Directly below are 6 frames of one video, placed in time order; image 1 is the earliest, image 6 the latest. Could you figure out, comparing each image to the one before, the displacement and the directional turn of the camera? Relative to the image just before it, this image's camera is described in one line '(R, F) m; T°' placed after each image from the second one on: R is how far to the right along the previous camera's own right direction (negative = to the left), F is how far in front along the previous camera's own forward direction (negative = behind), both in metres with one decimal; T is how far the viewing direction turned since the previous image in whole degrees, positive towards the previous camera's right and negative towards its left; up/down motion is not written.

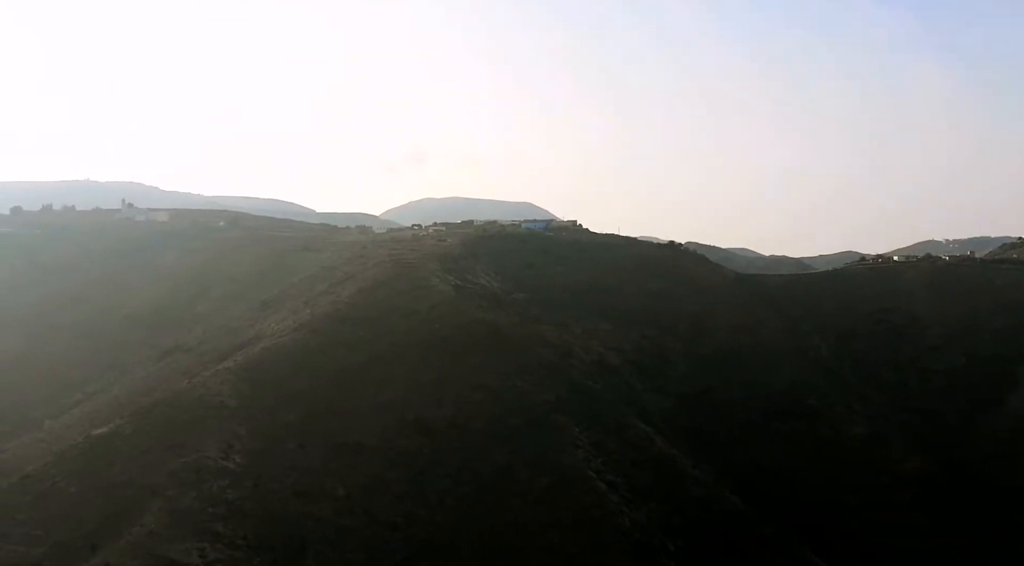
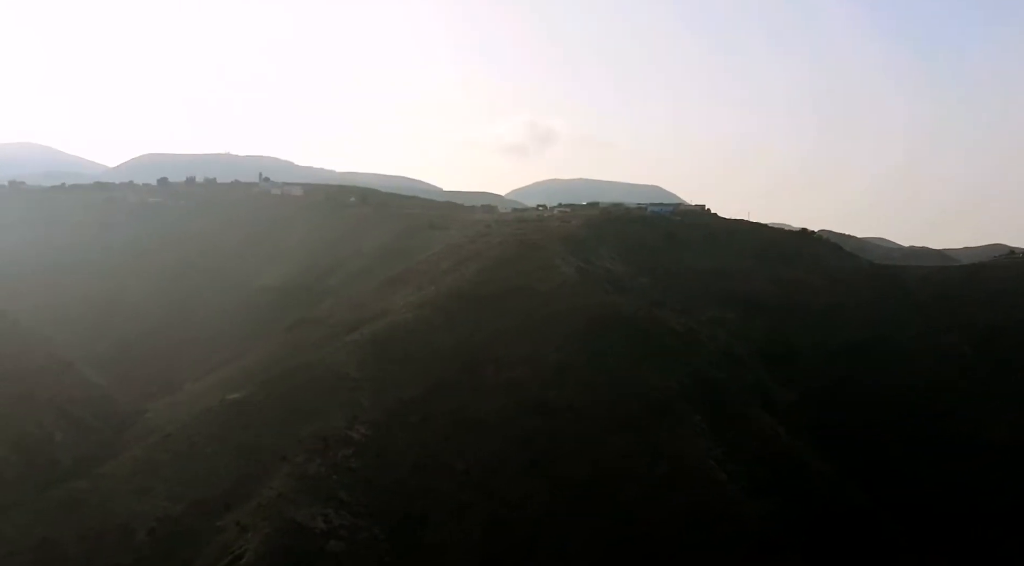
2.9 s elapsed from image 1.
(0.0, -0.8) m; -5°
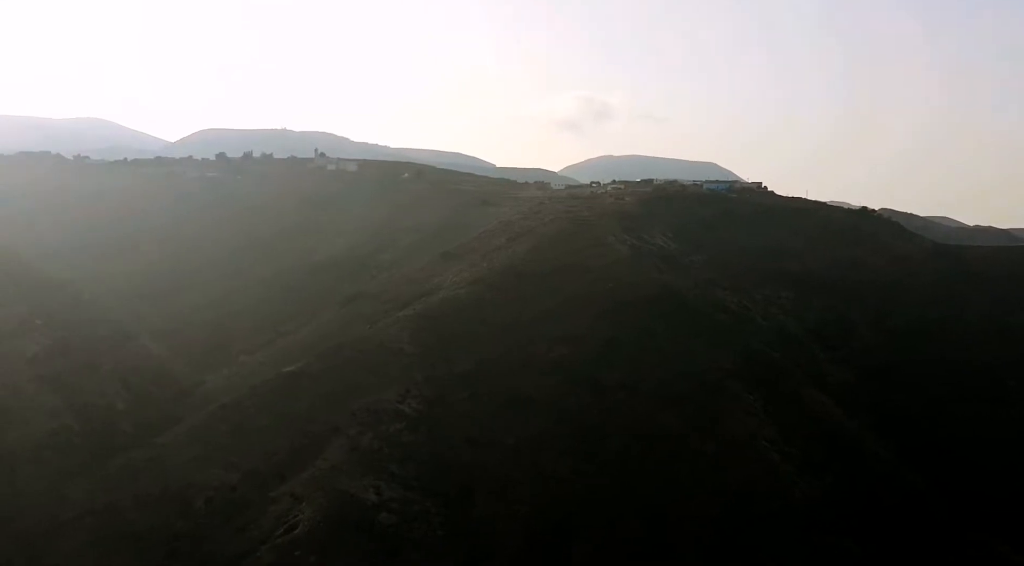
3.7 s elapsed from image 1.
(+0.1, -0.4) m; -2°
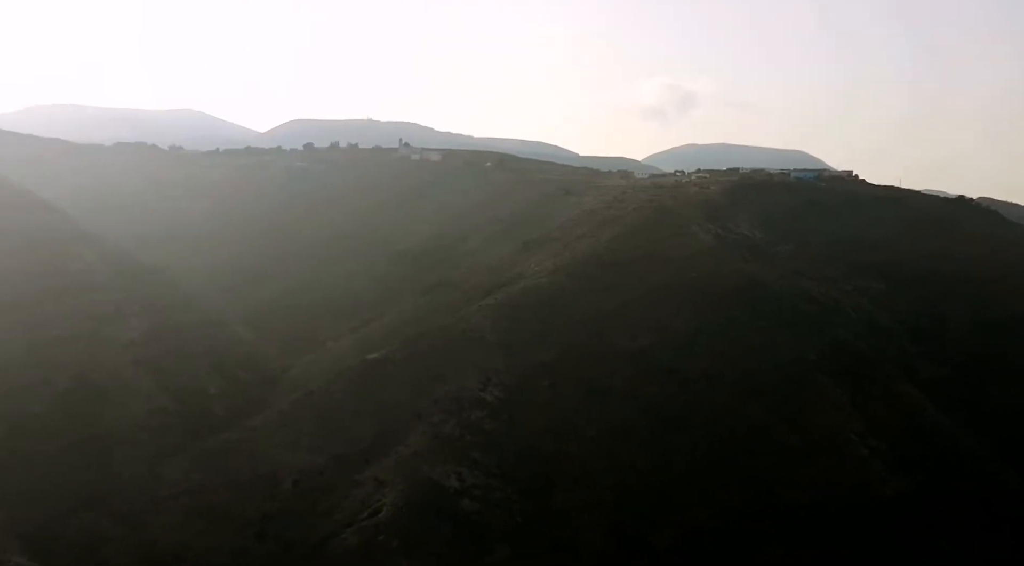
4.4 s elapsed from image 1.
(+0.2, -0.3) m; -4°
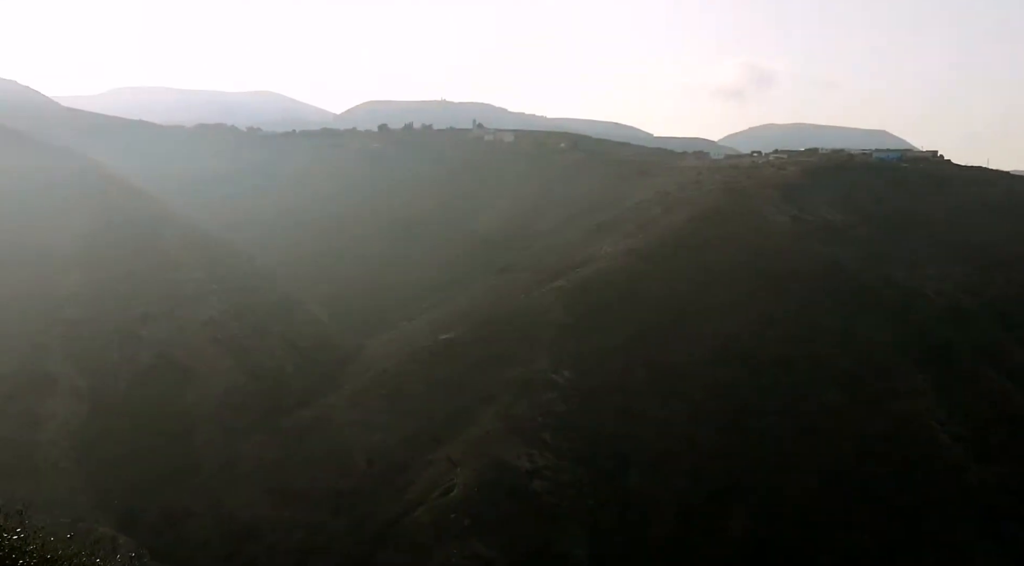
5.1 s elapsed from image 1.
(+0.2, 0.0) m; -3°
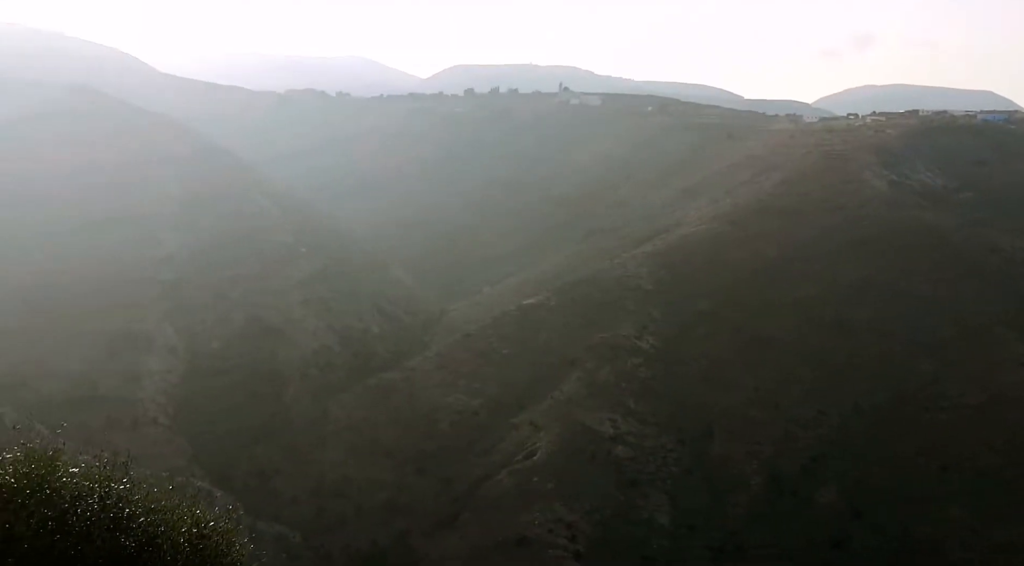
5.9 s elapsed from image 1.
(+0.4, +0.2) m; -4°
